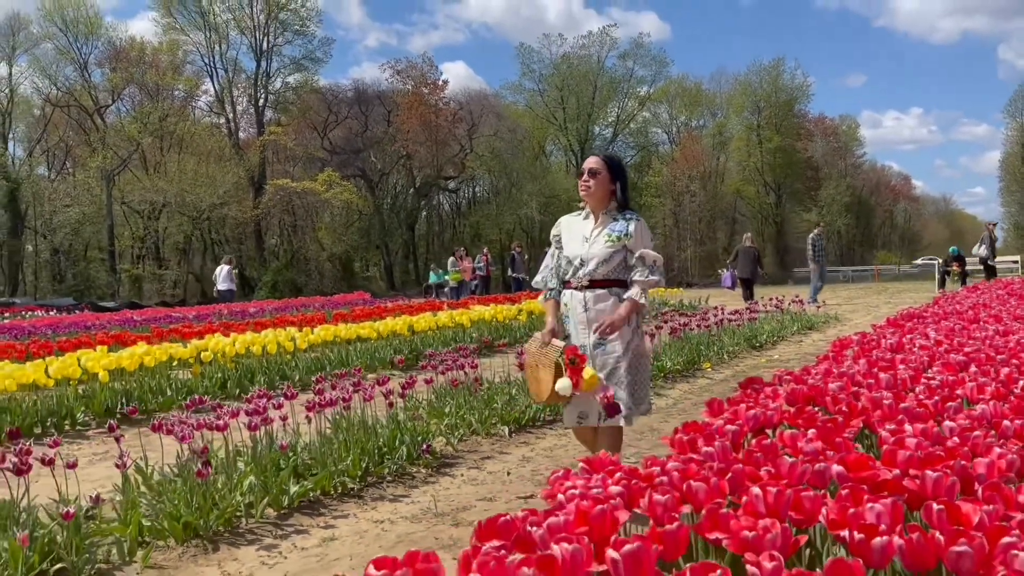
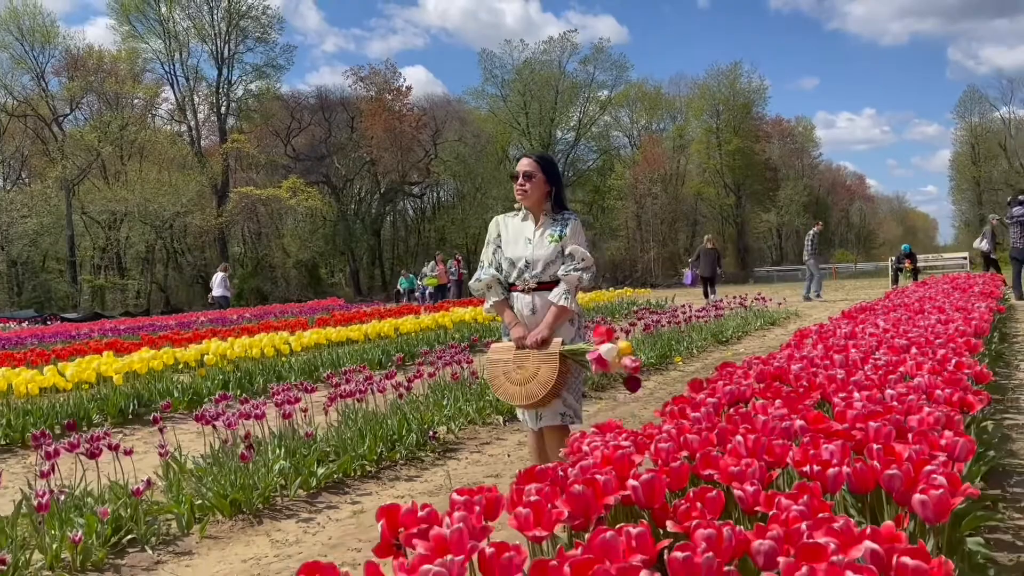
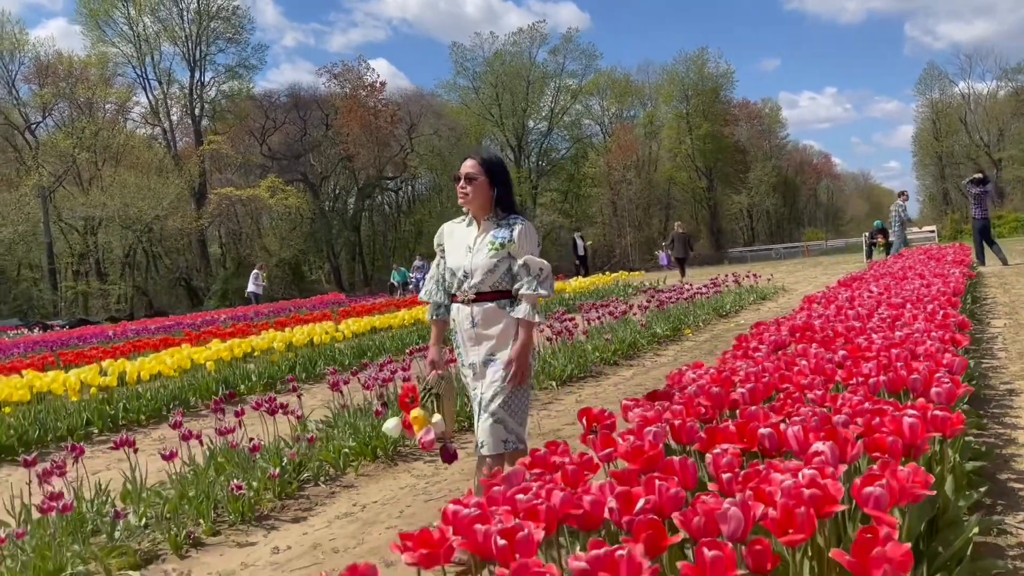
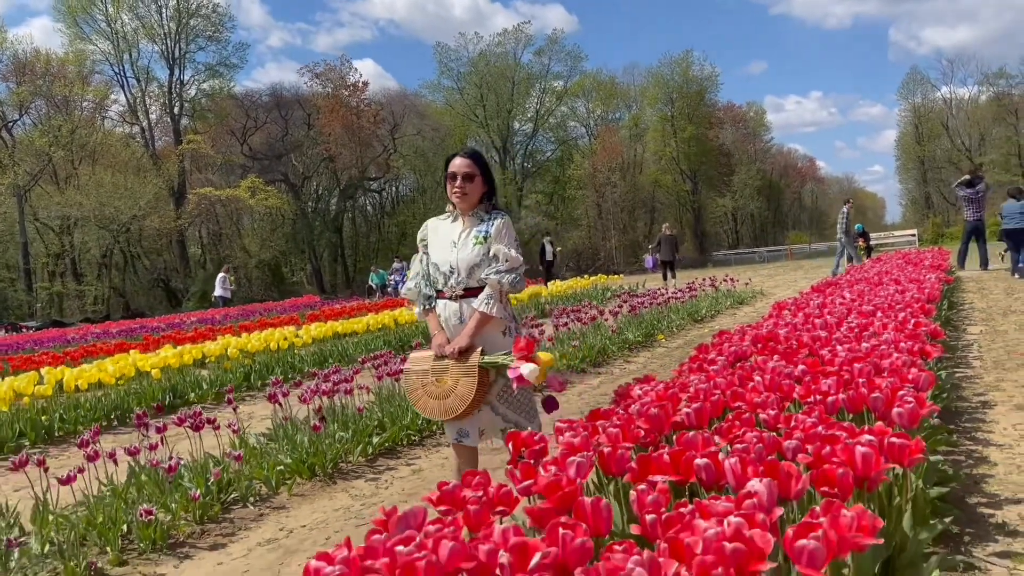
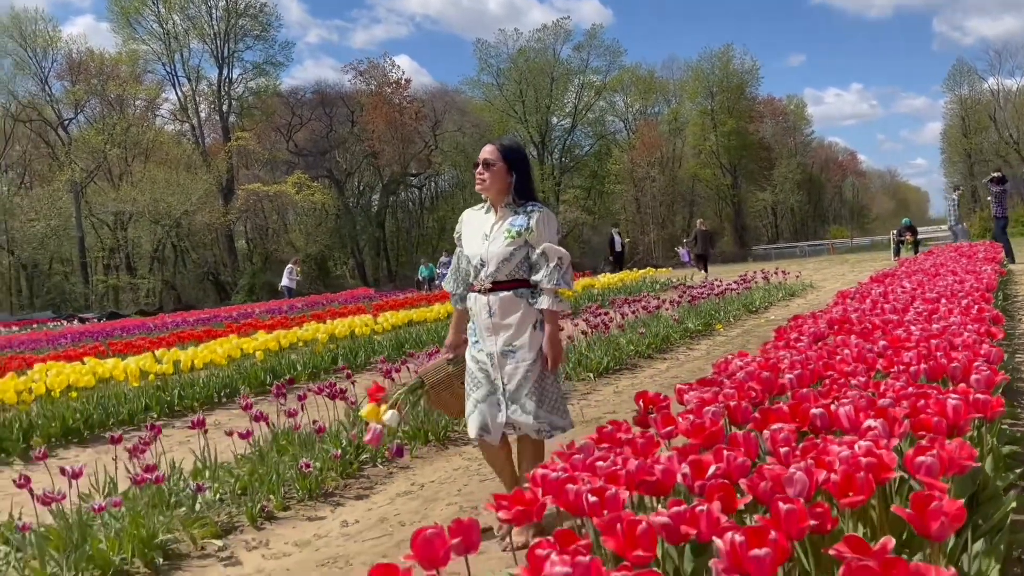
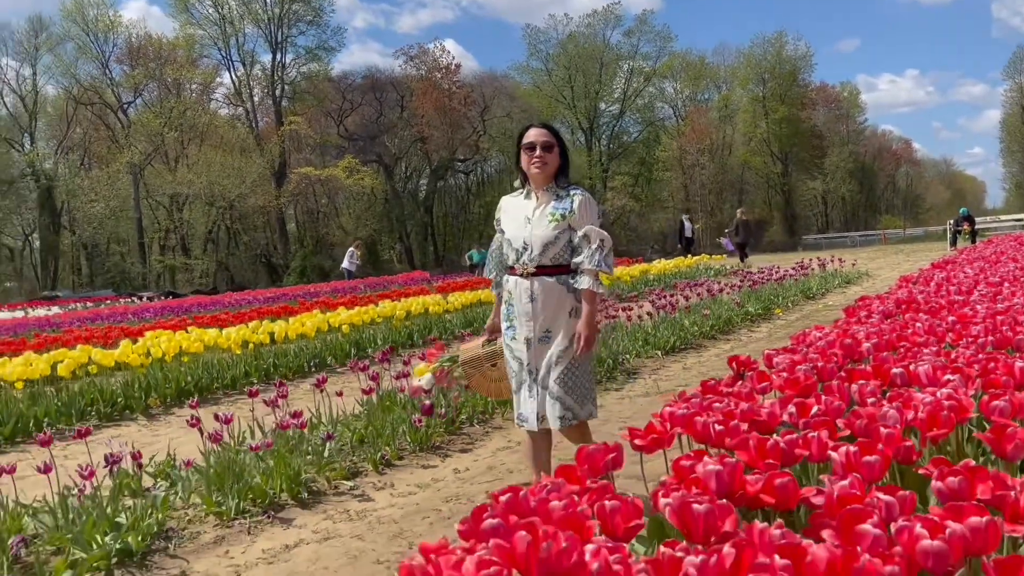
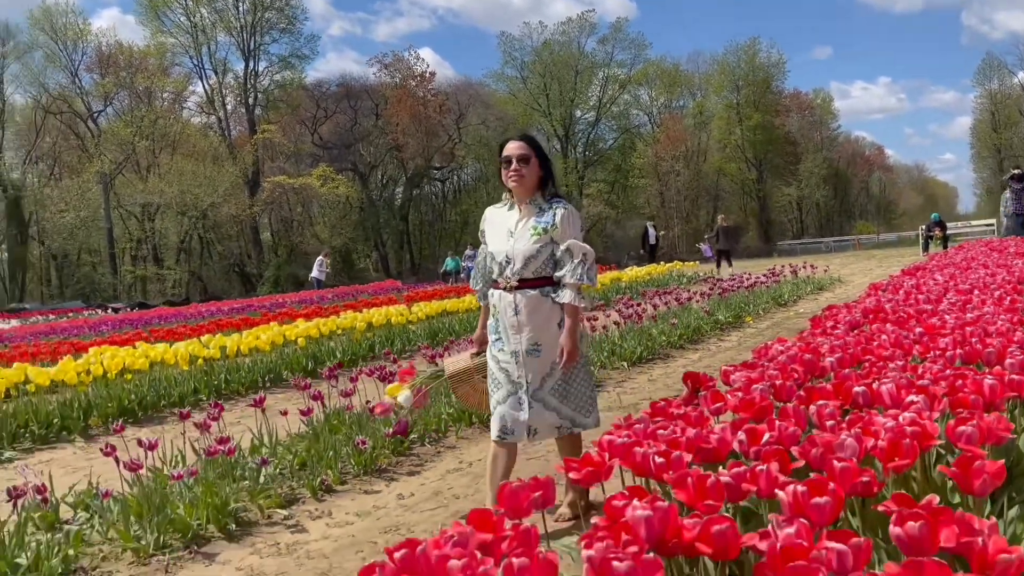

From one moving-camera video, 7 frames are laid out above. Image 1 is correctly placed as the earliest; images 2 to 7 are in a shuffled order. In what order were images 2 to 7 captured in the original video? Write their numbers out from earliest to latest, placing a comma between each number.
2, 4, 3, 5, 7, 6
